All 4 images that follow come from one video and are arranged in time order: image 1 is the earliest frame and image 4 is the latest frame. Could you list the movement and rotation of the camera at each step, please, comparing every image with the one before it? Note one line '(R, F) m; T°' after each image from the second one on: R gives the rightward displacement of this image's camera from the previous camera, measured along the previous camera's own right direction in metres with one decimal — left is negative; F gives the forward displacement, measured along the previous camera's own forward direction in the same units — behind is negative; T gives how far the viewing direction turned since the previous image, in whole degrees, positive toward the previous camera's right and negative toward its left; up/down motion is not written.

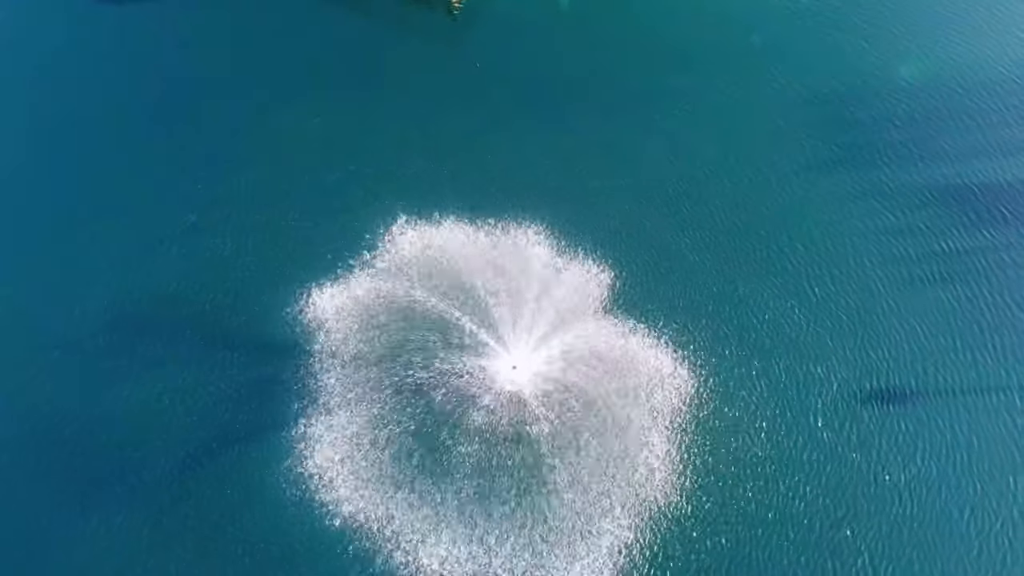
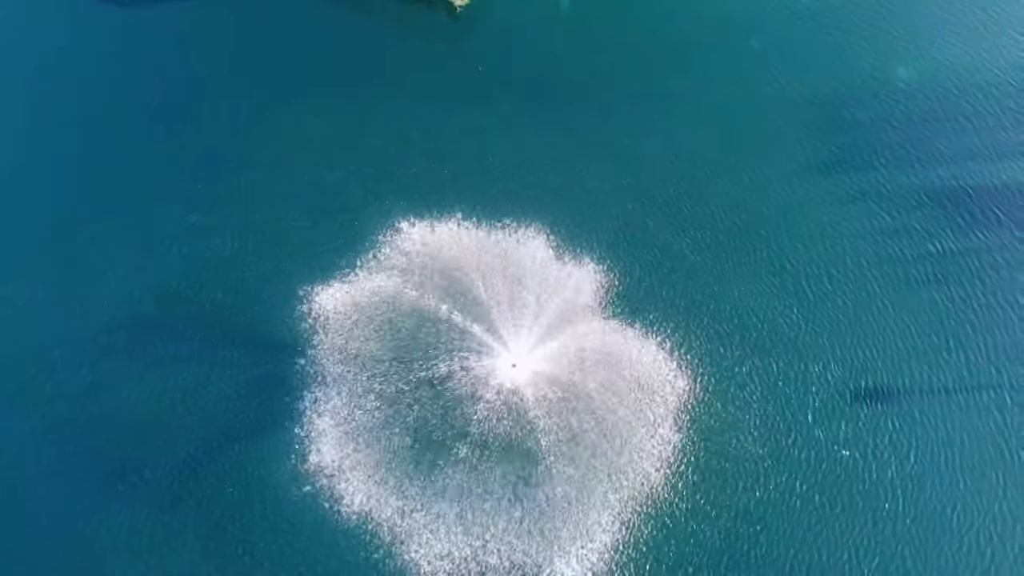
(+1.0, -0.1) m; -6°
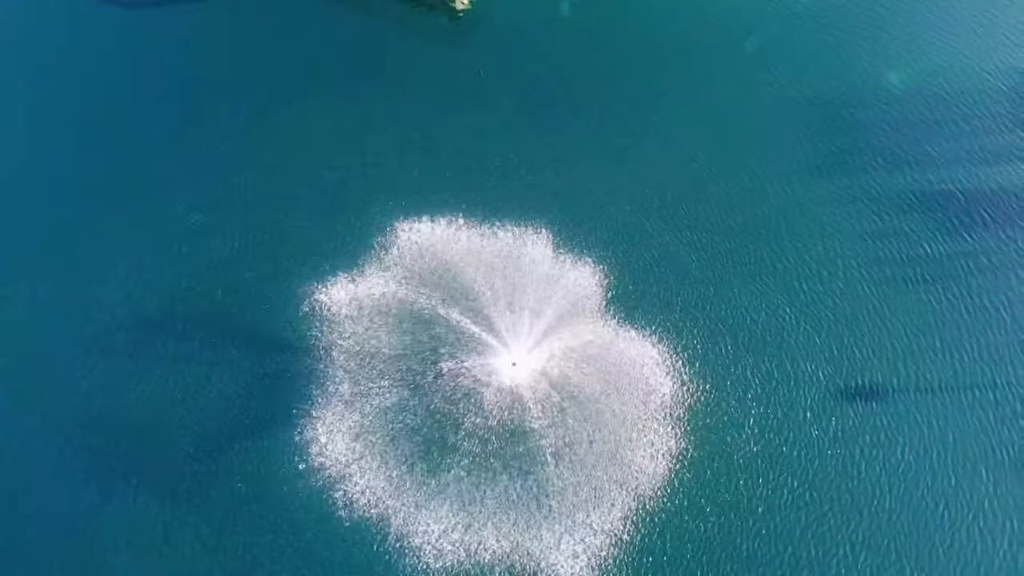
(0.0, -0.1) m; 0°
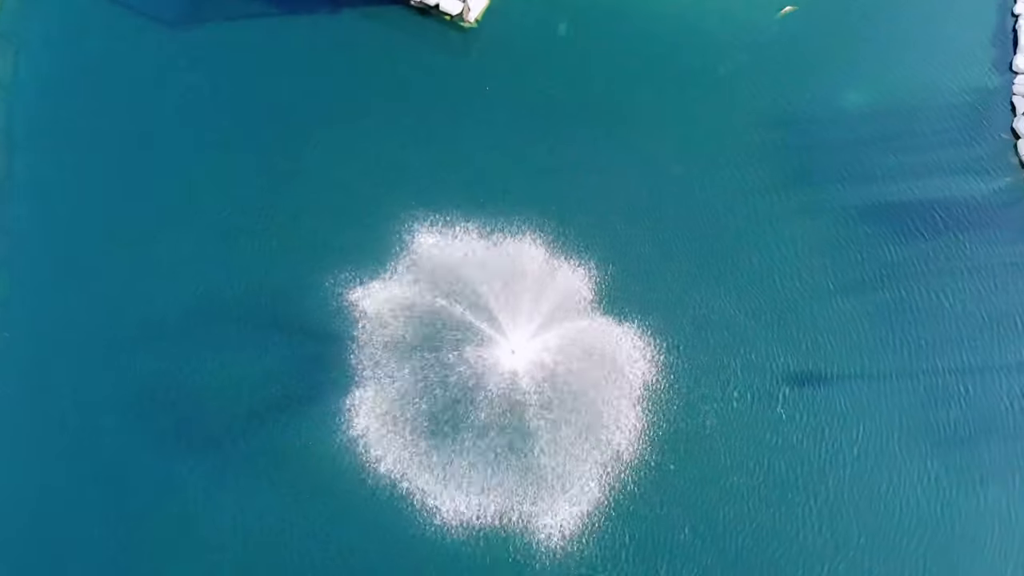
(0.0, -1.2) m; 0°
